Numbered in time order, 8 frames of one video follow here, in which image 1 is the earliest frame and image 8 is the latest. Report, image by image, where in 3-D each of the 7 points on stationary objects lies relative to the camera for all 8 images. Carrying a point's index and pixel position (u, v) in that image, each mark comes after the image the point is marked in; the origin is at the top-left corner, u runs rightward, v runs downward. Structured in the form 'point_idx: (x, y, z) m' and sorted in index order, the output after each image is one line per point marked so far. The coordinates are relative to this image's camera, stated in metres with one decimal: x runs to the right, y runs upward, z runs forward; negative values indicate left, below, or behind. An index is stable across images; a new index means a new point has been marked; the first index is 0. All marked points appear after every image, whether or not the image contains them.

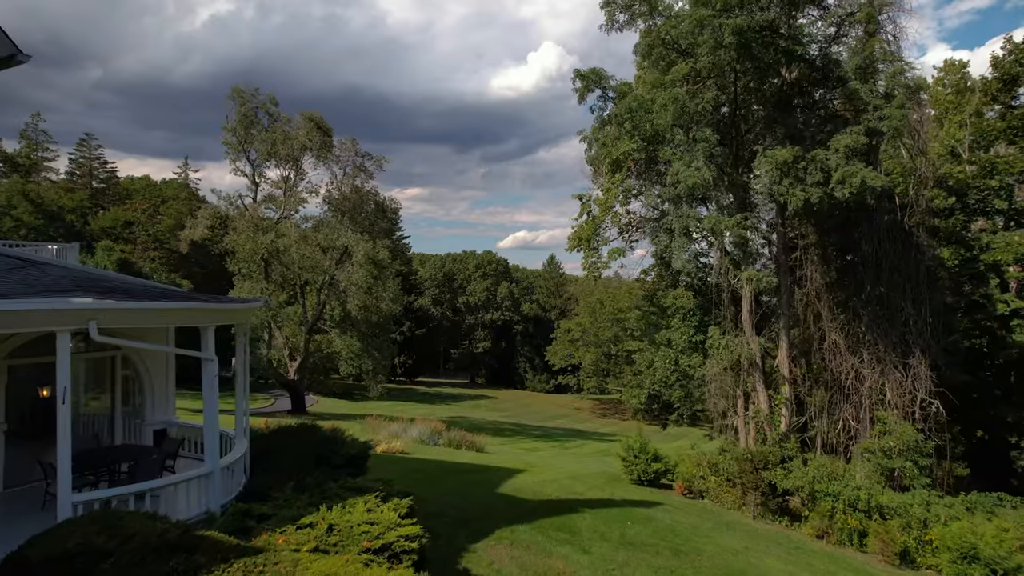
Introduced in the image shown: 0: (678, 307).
0: (+15.6, -1.7, +19.6) m
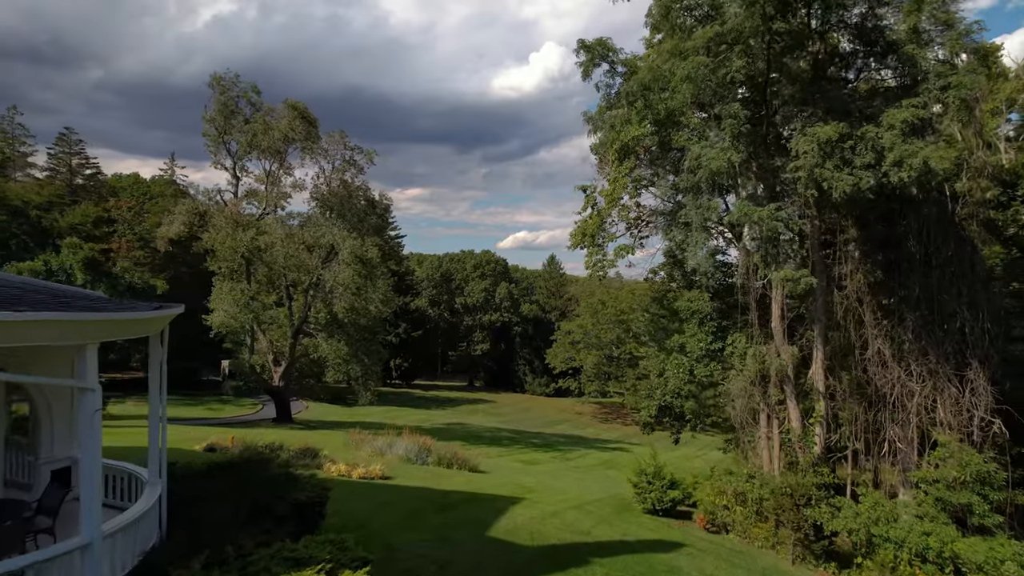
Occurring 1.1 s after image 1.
0: (+15.3, -1.8, +17.7) m
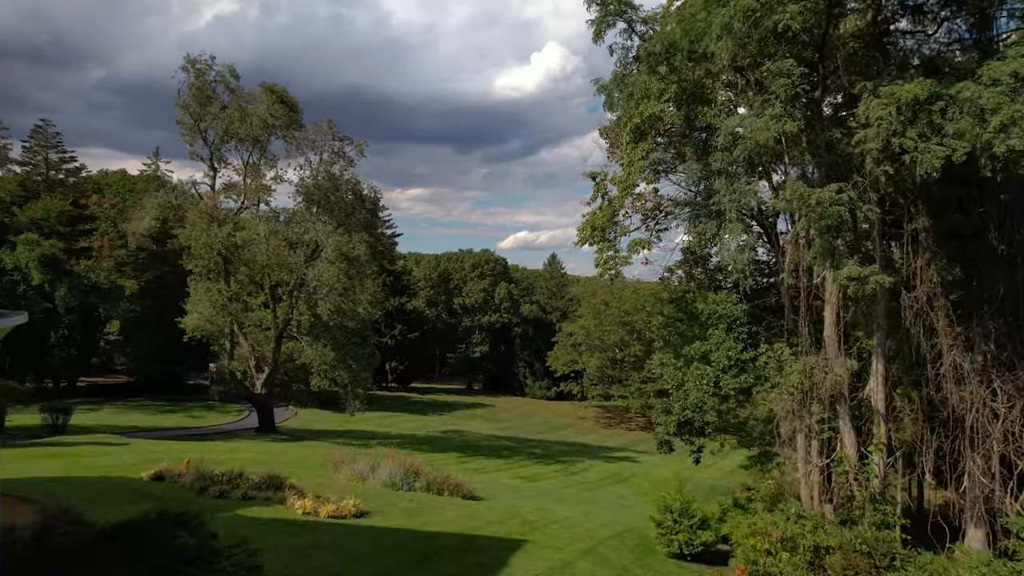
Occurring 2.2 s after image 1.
0: (+15.3, -1.8, +15.4) m
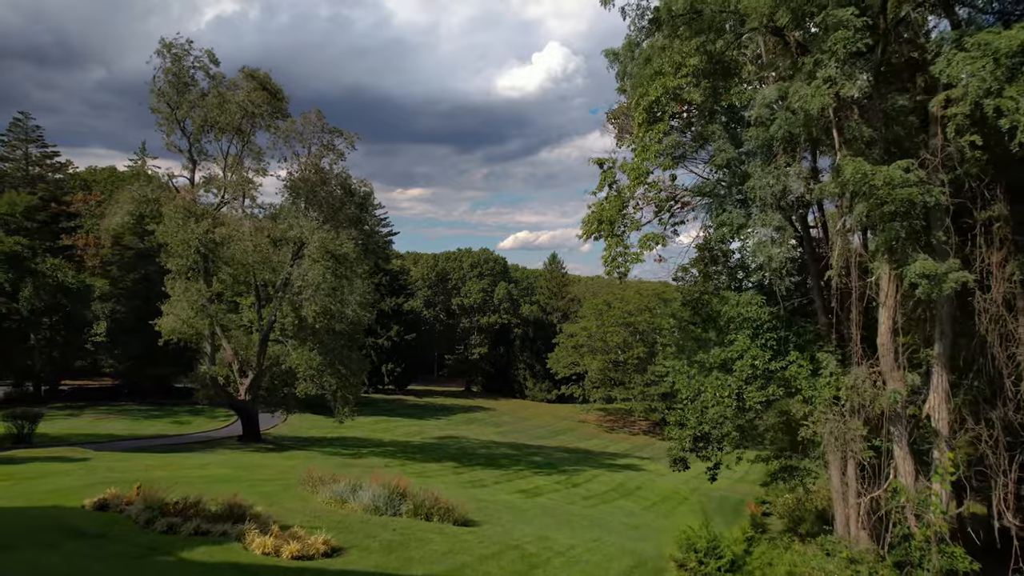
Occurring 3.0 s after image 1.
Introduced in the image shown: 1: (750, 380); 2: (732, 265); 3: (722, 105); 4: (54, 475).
0: (+15.1, -1.8, +13.6) m
1: (+15.3, -5.9, +13.8) m
2: (+16.9, +1.8, +16.8) m
3: (+12.4, +10.7, +12.7) m
4: (-30.1, -12.2, +14.2) m
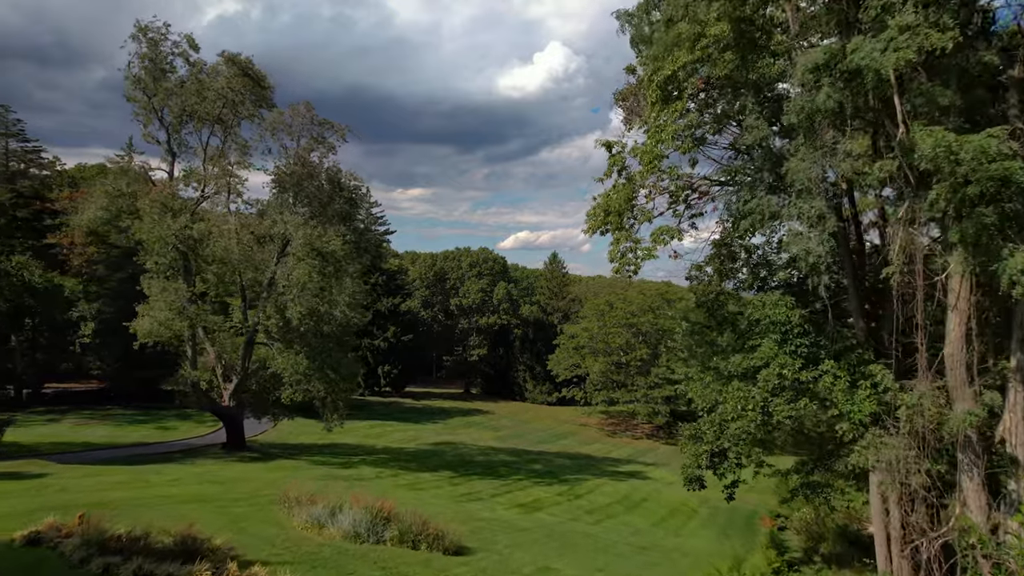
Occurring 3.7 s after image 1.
0: (+15.0, -1.8, +12.0) m
1: (+15.2, -5.9, +12.2) m
2: (+16.7, +1.8, +15.2) m
3: (+12.2, +10.7, +11.1) m
4: (-30.3, -12.2, +12.7) m
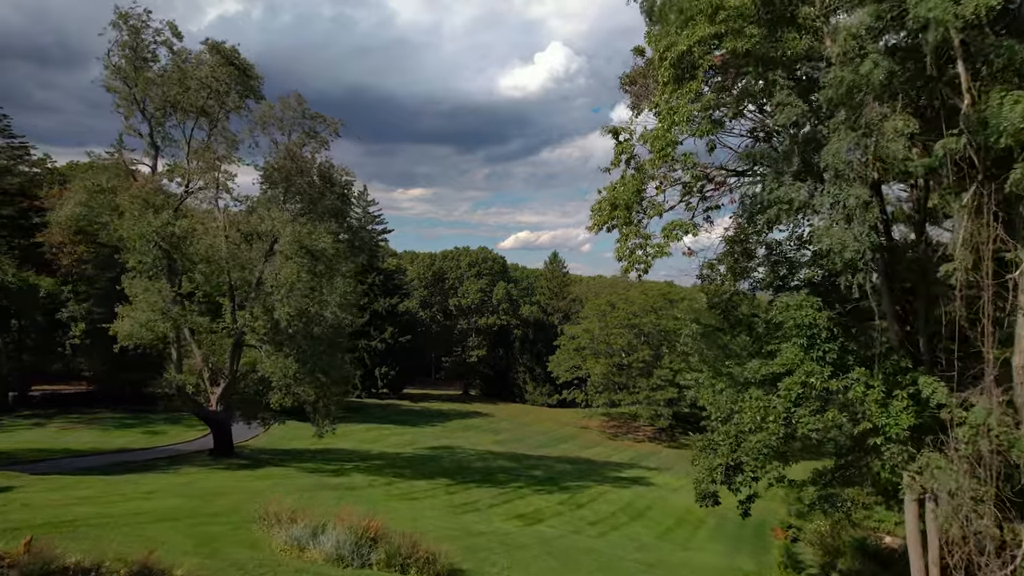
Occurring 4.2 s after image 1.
0: (+14.8, -1.8, +10.9) m
1: (+15.0, -5.9, +11.1) m
2: (+16.6, +1.8, +14.1) m
3: (+12.1, +10.7, +10.0) m
4: (-30.4, -12.2, +11.6) m
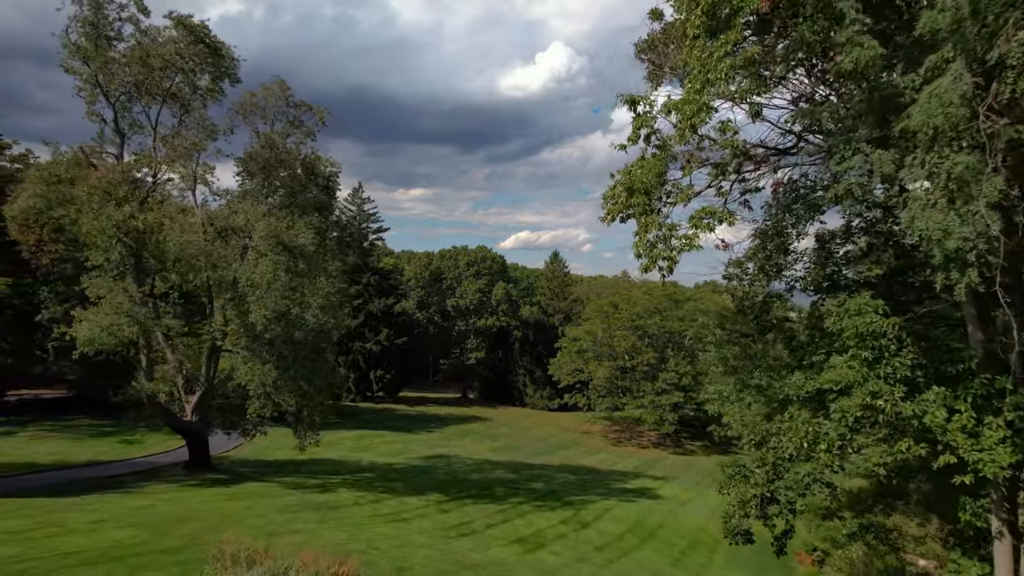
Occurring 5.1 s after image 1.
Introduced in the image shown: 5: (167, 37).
0: (+14.7, -1.8, +8.9) m
1: (+14.9, -5.9, +9.1) m
2: (+16.5, +1.8, +12.1) m
3: (+11.9, +10.7, +8.0) m
4: (-30.5, -12.2, +9.6) m
5: (-31.4, +22.8, +19.8) m
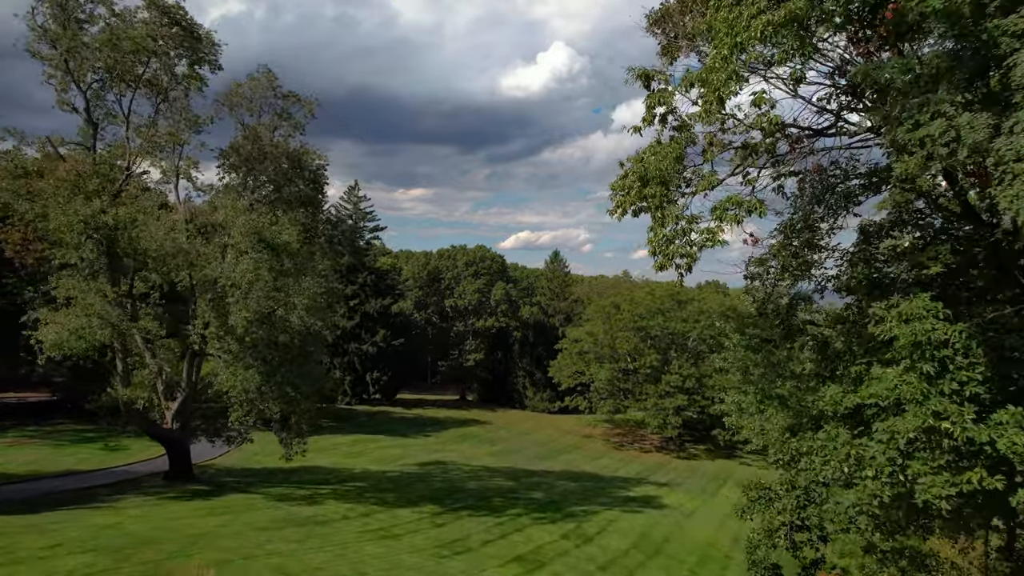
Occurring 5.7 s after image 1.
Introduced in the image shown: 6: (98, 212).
0: (+14.6, -1.9, +7.6) m
1: (+14.8, -5.9, +7.7) m
2: (+16.3, +1.8, +10.7) m
3: (+11.8, +10.6, +6.6) m
4: (-30.7, -12.3, +8.3) m
5: (-31.5, +22.8, +18.5) m
6: (-35.9, +6.4, +18.9) m
